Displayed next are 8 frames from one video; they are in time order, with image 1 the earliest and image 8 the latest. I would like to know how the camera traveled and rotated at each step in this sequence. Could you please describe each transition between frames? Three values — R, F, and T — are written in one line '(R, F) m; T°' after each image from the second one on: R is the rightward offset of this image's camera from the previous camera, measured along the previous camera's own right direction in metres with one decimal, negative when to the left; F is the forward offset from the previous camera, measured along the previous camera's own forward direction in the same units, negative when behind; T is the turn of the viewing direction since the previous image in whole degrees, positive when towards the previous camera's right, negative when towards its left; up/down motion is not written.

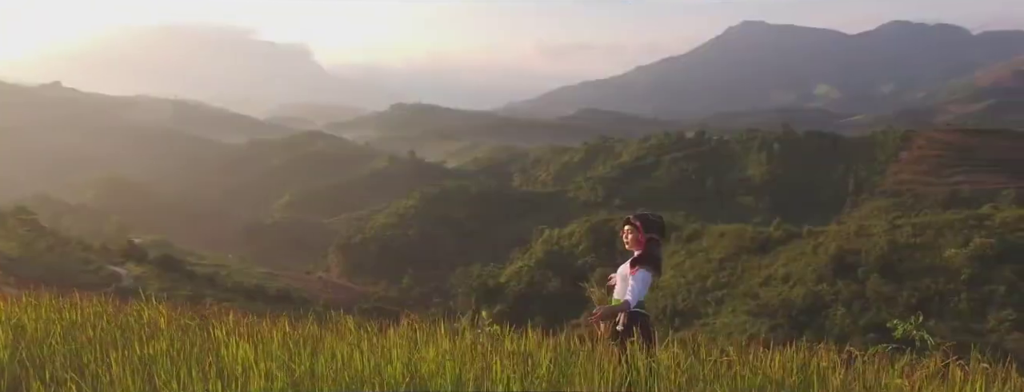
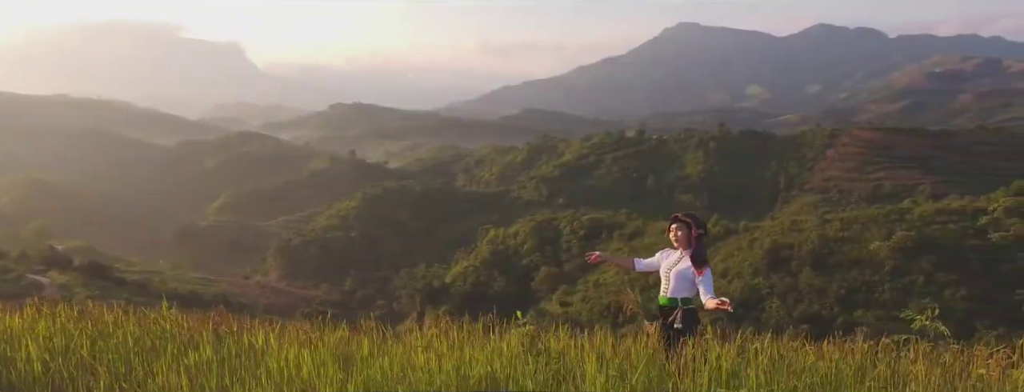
(-0.3, -0.1) m; +5°
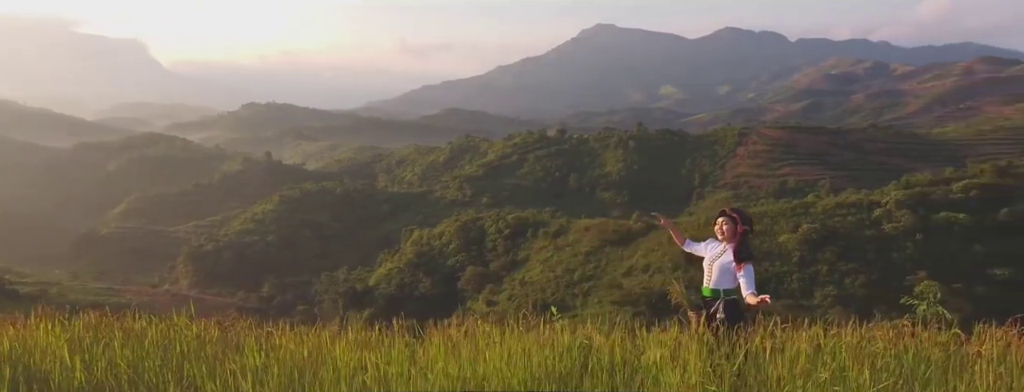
(-0.5, 0.0) m; +7°
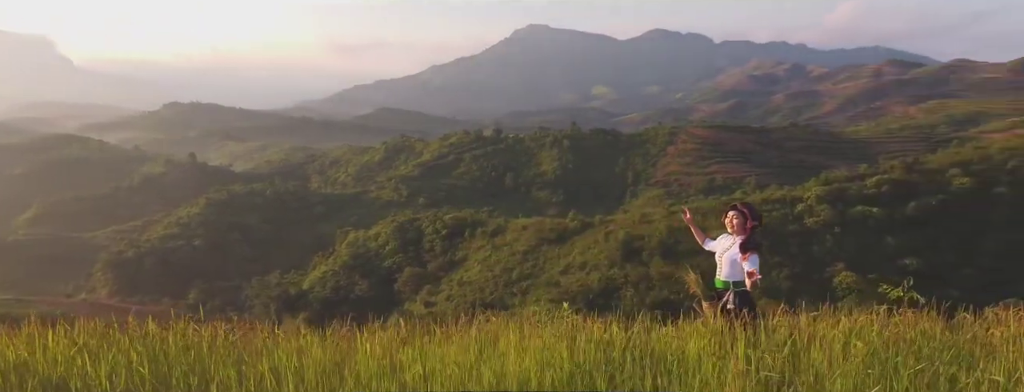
(-0.3, 0.0) m; +6°
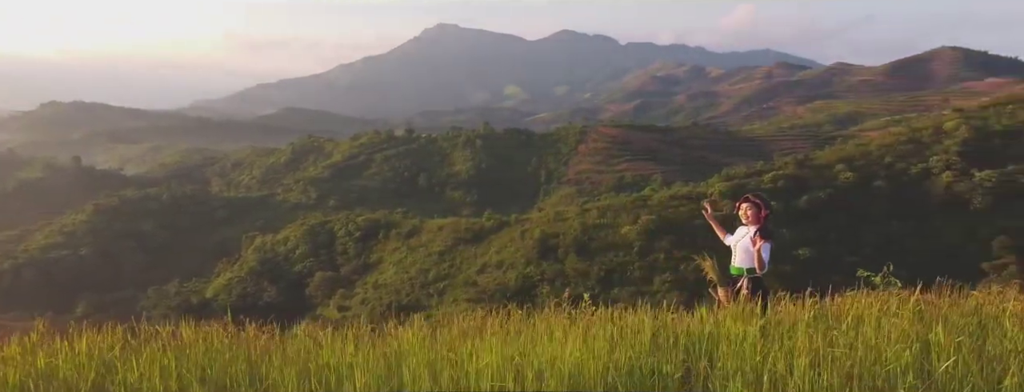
(-0.5, +0.1) m; +8°
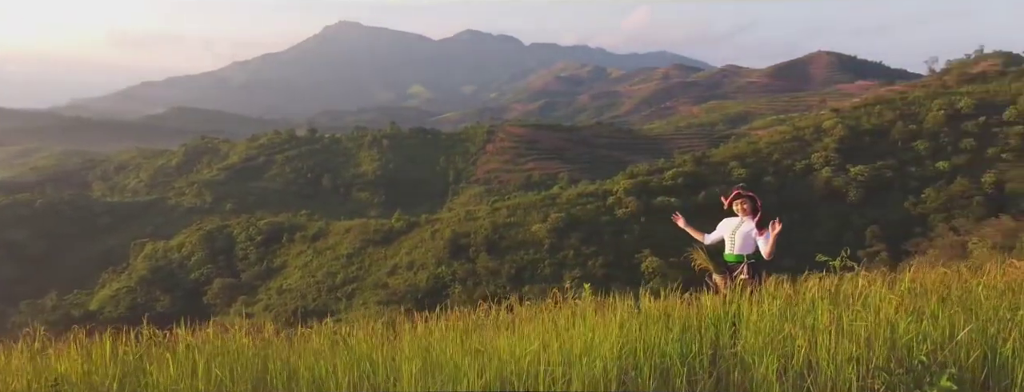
(-0.4, +0.2) m; +8°
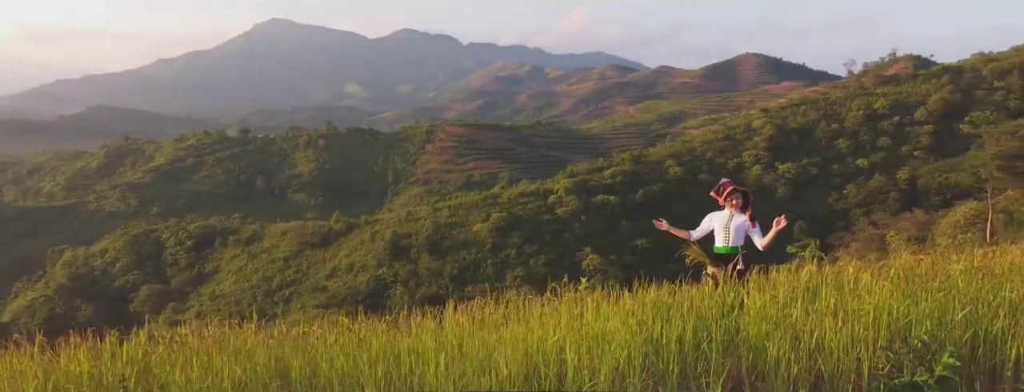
(-0.2, +0.2) m; +5°
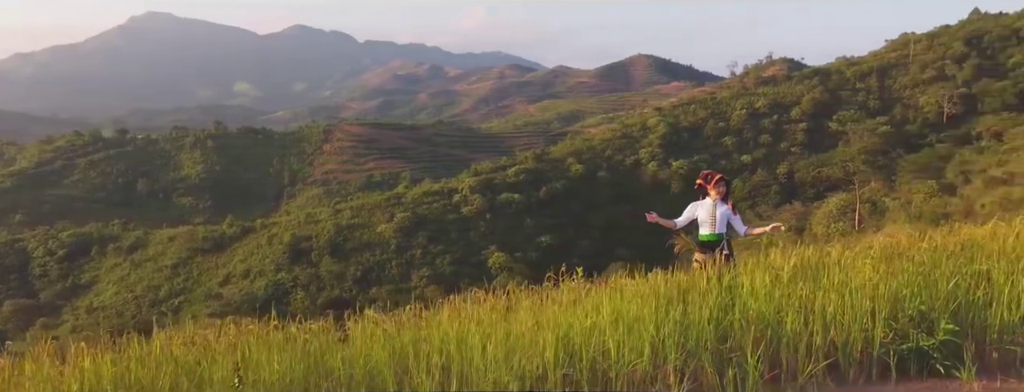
(-0.3, +0.4) m; +8°
